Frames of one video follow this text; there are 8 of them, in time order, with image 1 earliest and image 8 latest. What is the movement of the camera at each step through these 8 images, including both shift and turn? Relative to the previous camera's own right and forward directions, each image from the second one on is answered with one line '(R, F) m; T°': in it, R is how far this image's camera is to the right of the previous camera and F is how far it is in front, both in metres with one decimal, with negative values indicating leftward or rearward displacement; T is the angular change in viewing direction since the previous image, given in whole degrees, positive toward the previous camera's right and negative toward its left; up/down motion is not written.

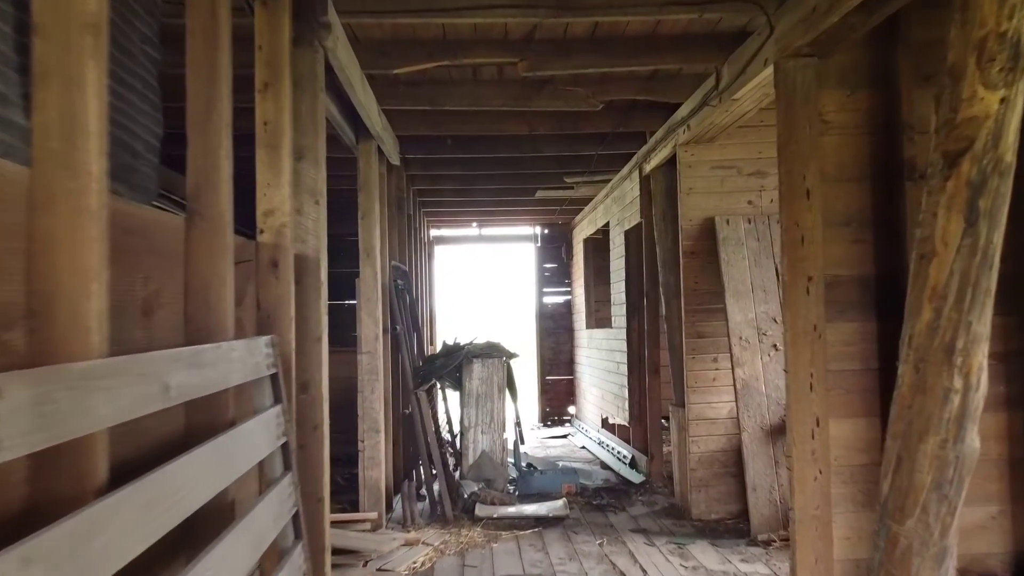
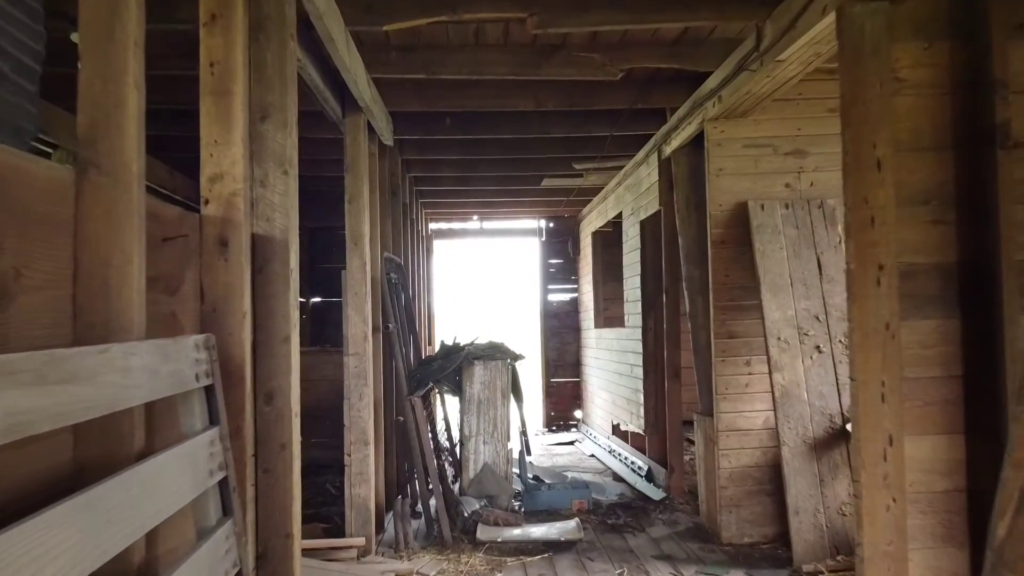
(0.0, +0.4) m; 0°
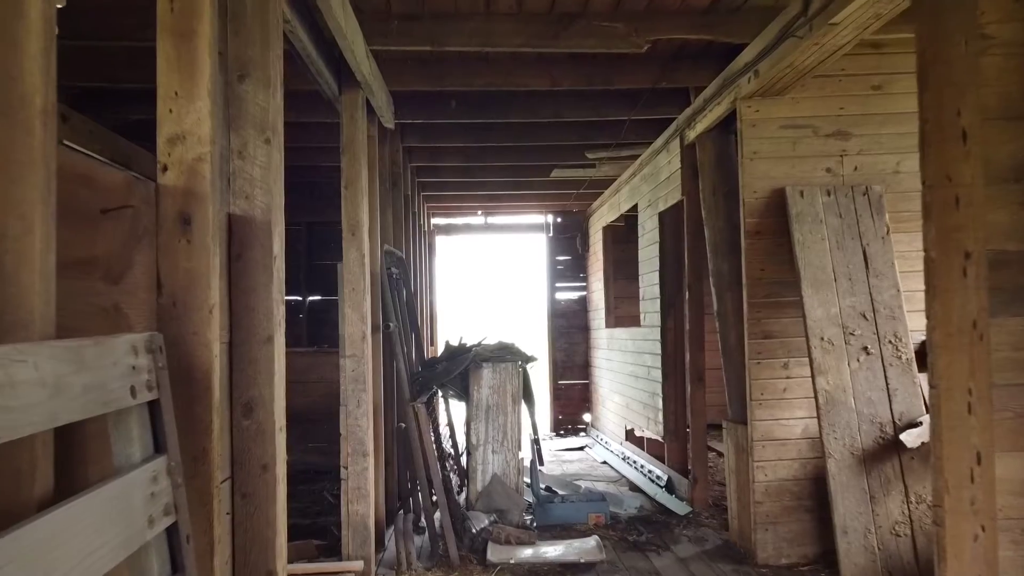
(0.0, +0.3) m; 0°
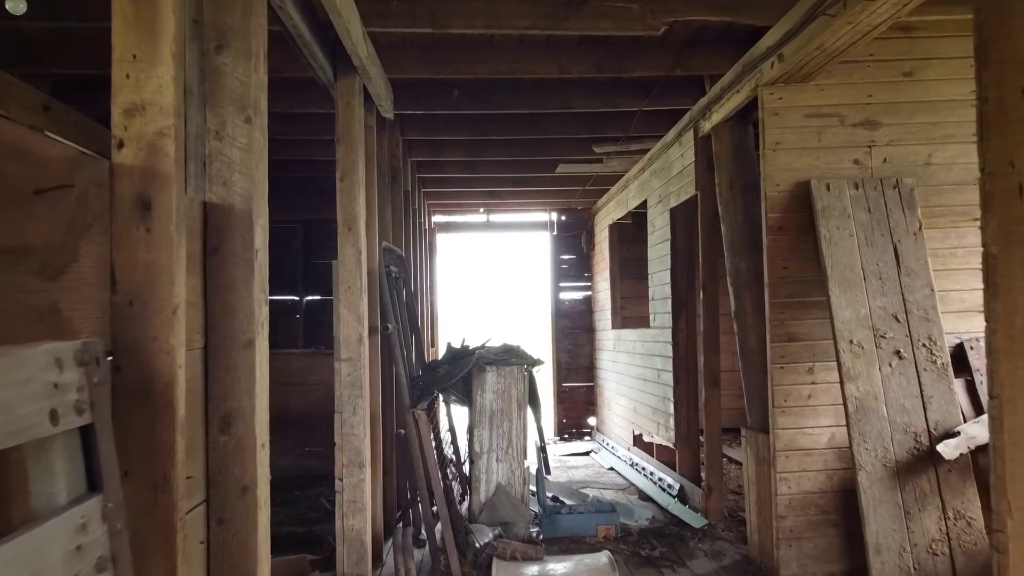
(0.0, +0.2) m; 0°
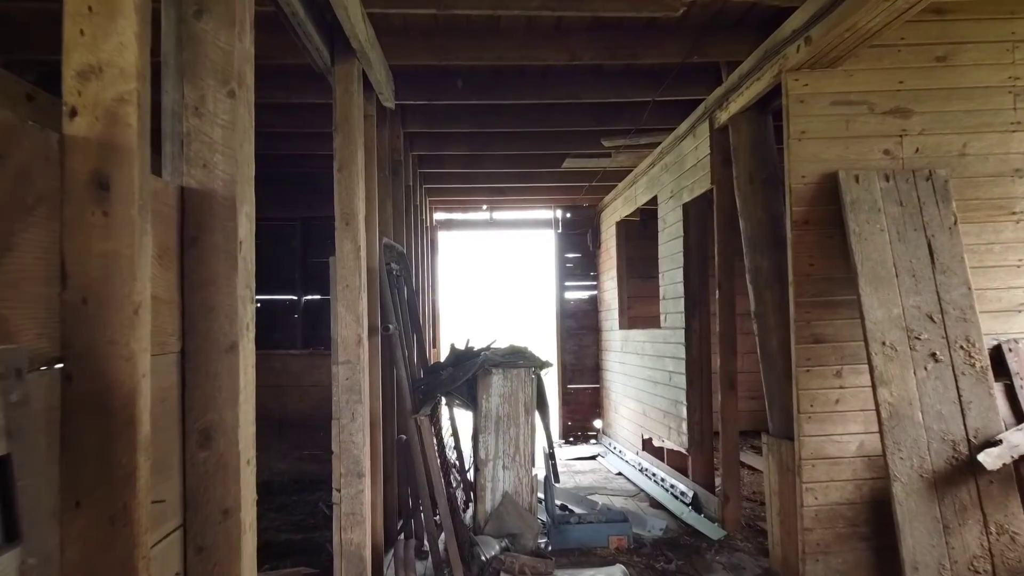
(0.0, +0.2) m; 0°
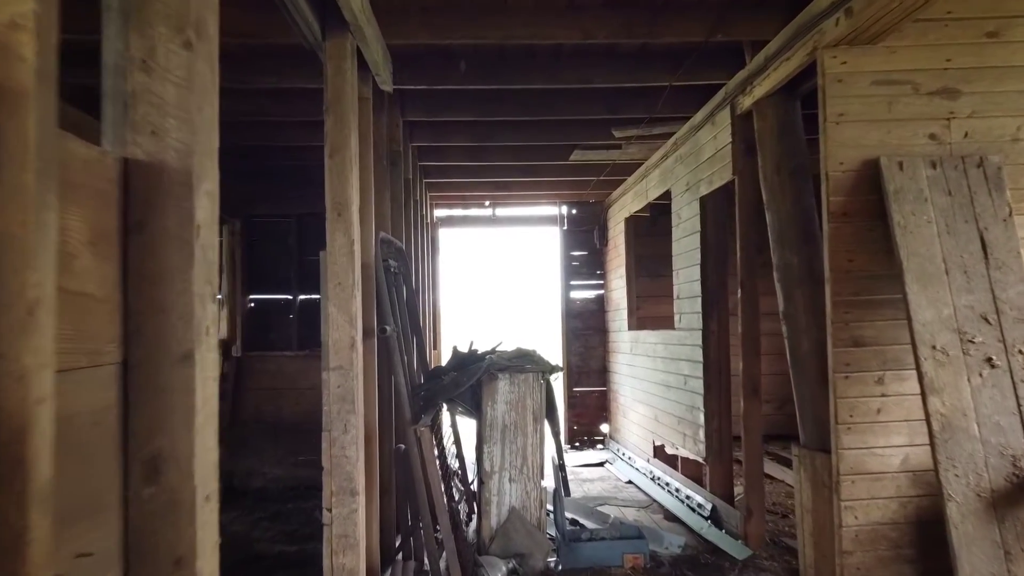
(0.0, +0.2) m; 0°
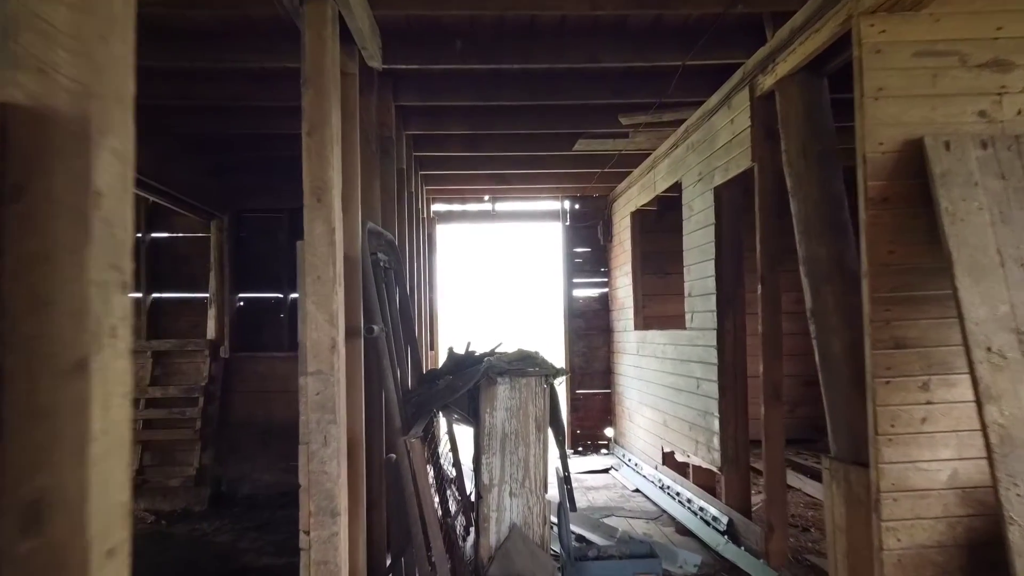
(0.0, +0.3) m; 0°
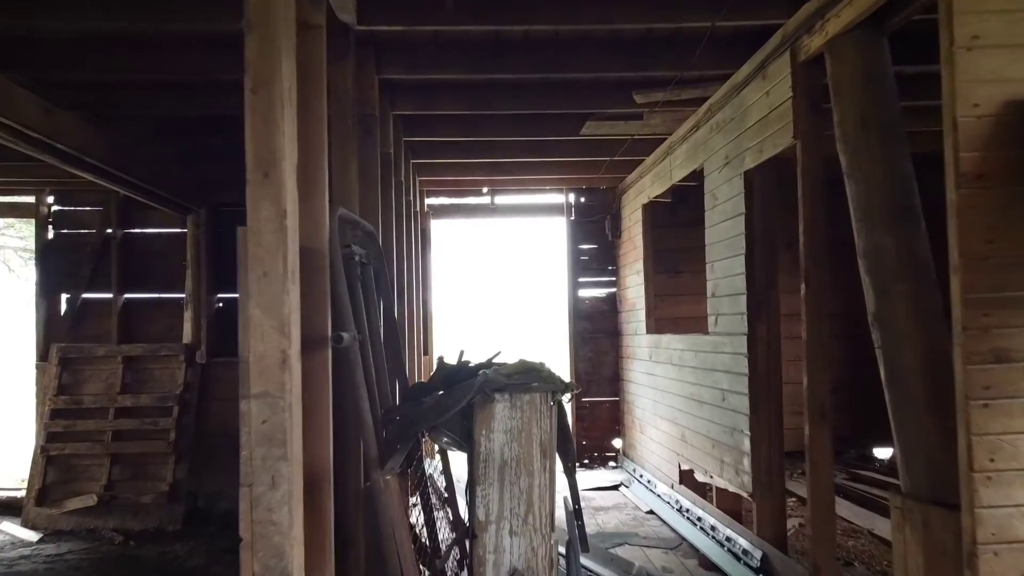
(0.0, +0.5) m; 0°
